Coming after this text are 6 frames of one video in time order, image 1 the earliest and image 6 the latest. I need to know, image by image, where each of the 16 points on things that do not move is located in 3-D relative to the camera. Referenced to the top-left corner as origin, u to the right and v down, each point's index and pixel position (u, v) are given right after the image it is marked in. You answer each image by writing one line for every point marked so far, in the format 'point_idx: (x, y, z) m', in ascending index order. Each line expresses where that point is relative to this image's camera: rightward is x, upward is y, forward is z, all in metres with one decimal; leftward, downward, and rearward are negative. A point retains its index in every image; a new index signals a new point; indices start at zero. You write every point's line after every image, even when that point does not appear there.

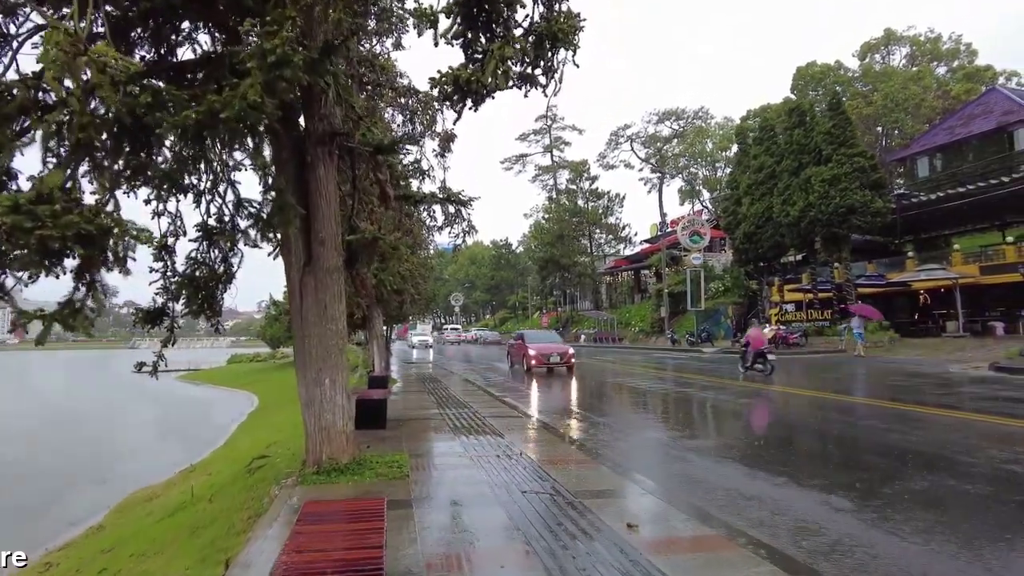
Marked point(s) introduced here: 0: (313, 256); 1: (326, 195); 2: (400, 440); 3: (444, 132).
0: (-1.9, +0.3, +7.0) m
1: (-1.8, +0.9, +7.1) m
2: (-1.4, -2.0, +9.3) m
3: (-1.8, +4.2, +19.4) m
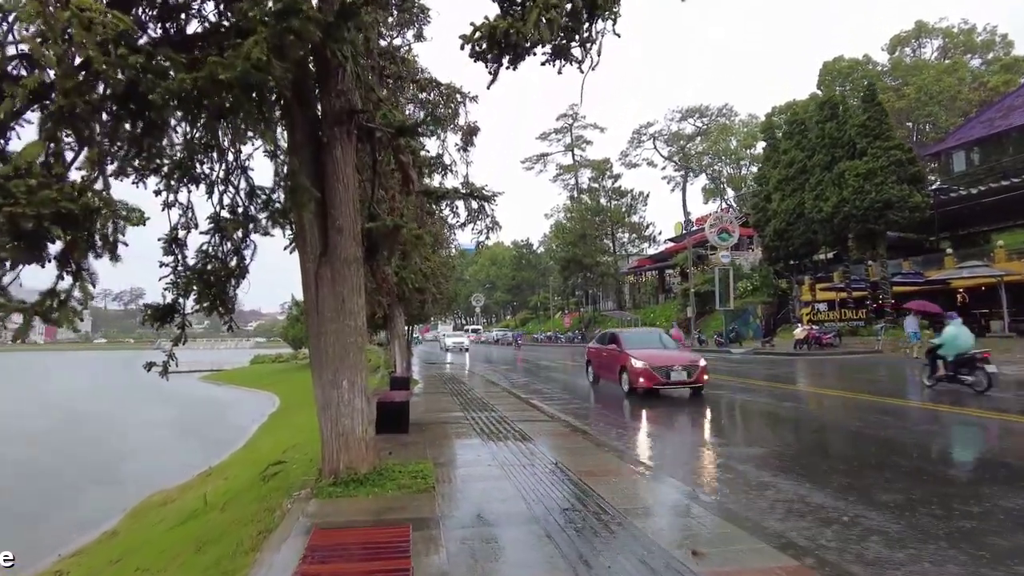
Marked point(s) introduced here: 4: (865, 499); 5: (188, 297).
0: (-1.6, +0.4, +6.4) m
1: (-1.5, +1.0, +6.5) m
2: (-1.0, -1.9, +8.7) m
3: (-1.2, +4.2, +18.7) m
4: (+3.2, -2.0, +6.7) m
5: (-3.8, -0.1, +8.6) m
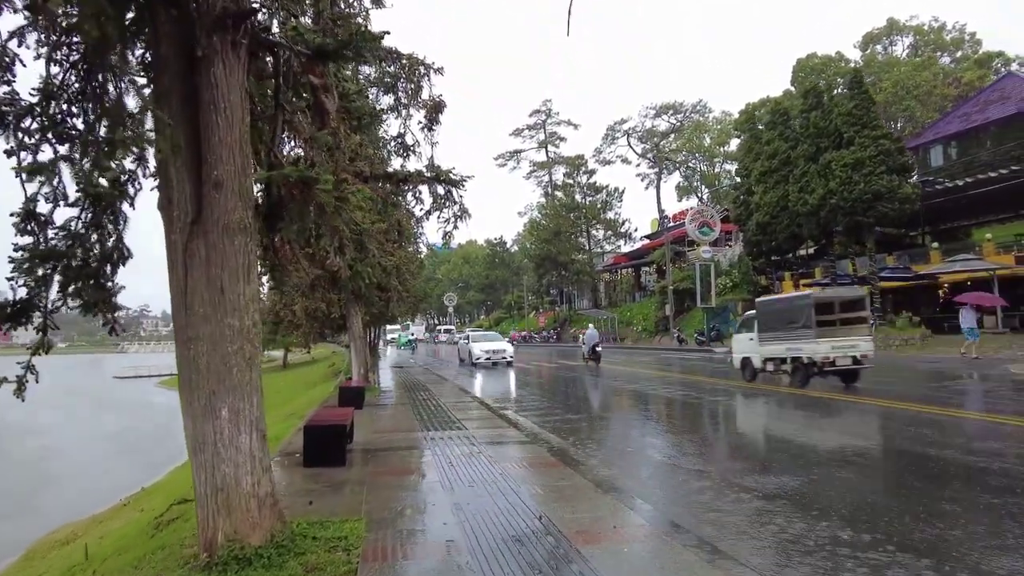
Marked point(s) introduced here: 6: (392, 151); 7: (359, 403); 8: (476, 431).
0: (-1.8, +0.5, +4.4) m
1: (-1.7, +1.1, +4.5) m
2: (-1.3, -1.8, +6.6) m
3: (-1.9, +4.3, +16.7) m
4: (+3.0, -1.8, +4.8) m
5: (-4.1, 0.0, +6.5) m
6: (-2.9, +3.2, +17.1) m
7: (-2.8, -2.1, +13.3) m
8: (-0.6, -2.2, +11.6) m
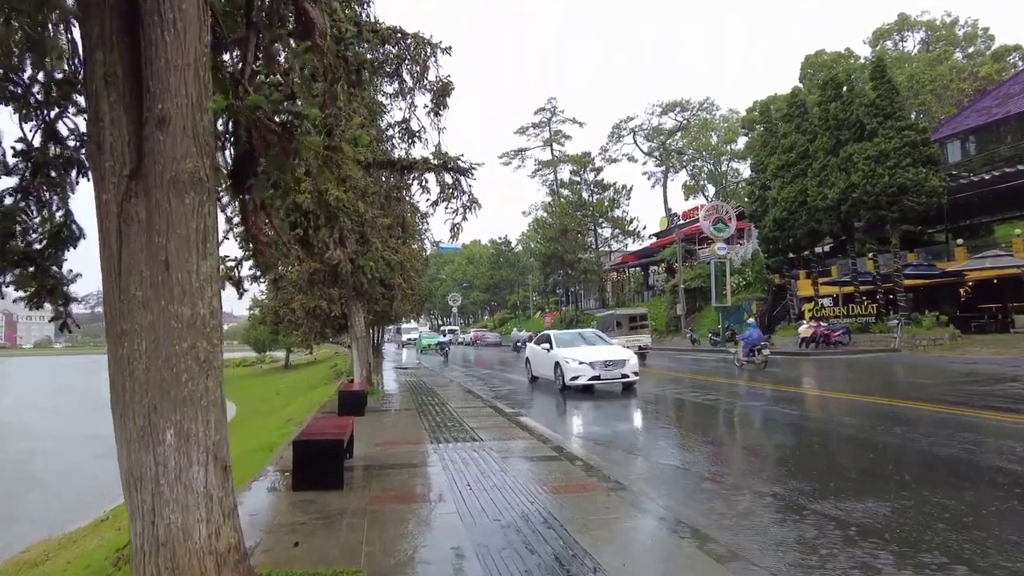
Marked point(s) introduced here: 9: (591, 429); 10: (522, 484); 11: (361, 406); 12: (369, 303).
0: (-1.6, +0.6, +3.2) m
1: (-1.5, +1.2, +3.3) m
2: (-1.1, -1.7, +5.5) m
3: (-1.6, +4.4, +15.6) m
4: (+3.2, -1.7, +3.6) m
5: (-3.9, +0.1, +5.3) m
6: (-2.6, +3.3, +16.0) m
7: (-2.6, -2.0, +12.2) m
8: (-0.3, -2.2, +10.5) m
9: (+1.3, -2.4, +12.2) m
10: (+0.1, -2.0, +7.3) m
11: (-2.5, -2.0, +12.2) m
12: (-3.7, -0.4, +18.8) m
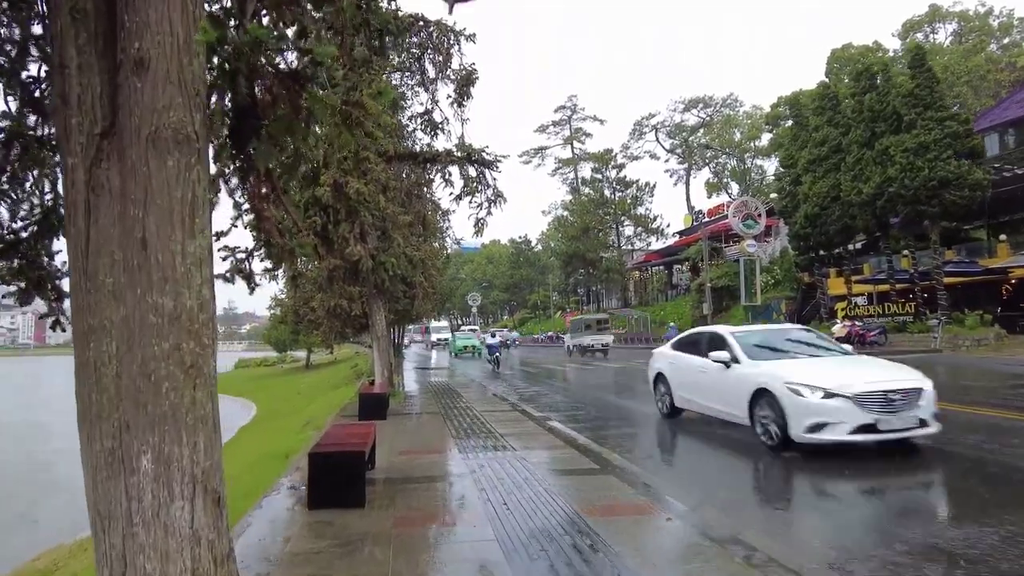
0: (-1.4, +0.6, +2.5) m
1: (-1.3, +1.2, +2.6) m
2: (-0.8, -1.7, +4.8) m
3: (-1.0, +4.5, +14.9) m
4: (+3.5, -1.7, +2.8) m
5: (-3.6, +0.1, +4.7) m
6: (-2.0, +3.4, +15.3) m
7: (-2.1, -2.0, +11.5) m
8: (+0.1, -2.1, +9.8) m
9: (+1.8, -2.3, +11.5) m
10: (+0.5, -1.9, +6.6) m
11: (-2.1, -1.9, +11.6) m
12: (-3.1, -0.4, +18.2) m
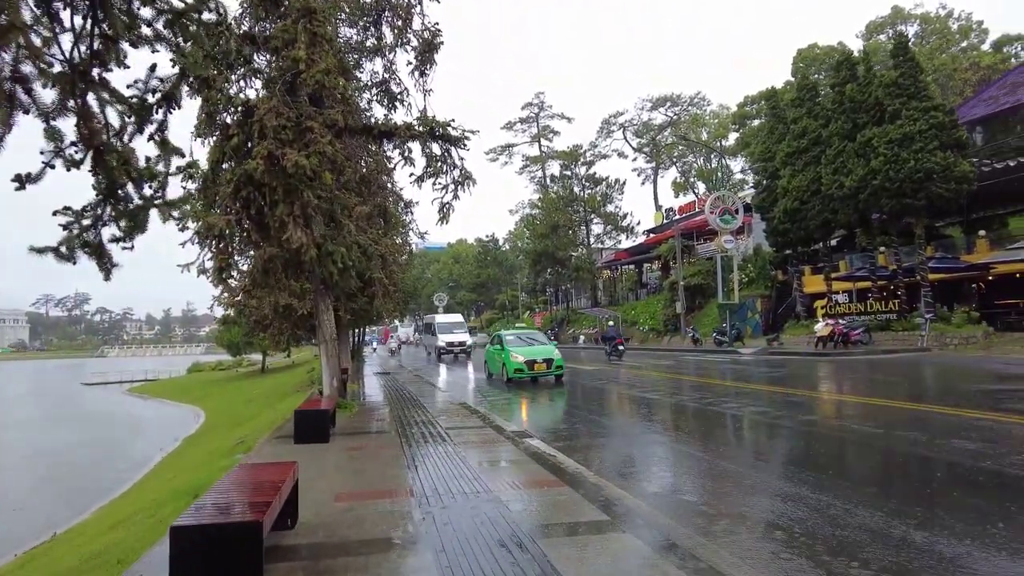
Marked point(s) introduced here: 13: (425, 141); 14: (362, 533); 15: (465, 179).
0: (-1.3, +0.7, +0.7) m
1: (-1.2, +1.3, +0.8) m
2: (-0.9, -1.5, +2.9) m
3: (-1.6, +4.6, +13.0) m
4: (+3.5, -1.5, +1.2) m
5: (-3.7, +0.2, +2.7) m
6: (-2.6, +3.4, +13.4) m
7: (-2.5, -1.9, +9.6) m
8: (-0.2, -2.0, +8.0) m
9: (+1.4, -2.2, +9.7) m
10: (+0.3, -1.8, +4.8) m
11: (-2.5, -1.8, +9.7) m
12: (-3.8, -0.3, +16.2) m
13: (-1.5, +2.5, +12.4) m
14: (-1.0, -1.7, +5.2) m
15: (-0.8, +1.9, +12.6) m
